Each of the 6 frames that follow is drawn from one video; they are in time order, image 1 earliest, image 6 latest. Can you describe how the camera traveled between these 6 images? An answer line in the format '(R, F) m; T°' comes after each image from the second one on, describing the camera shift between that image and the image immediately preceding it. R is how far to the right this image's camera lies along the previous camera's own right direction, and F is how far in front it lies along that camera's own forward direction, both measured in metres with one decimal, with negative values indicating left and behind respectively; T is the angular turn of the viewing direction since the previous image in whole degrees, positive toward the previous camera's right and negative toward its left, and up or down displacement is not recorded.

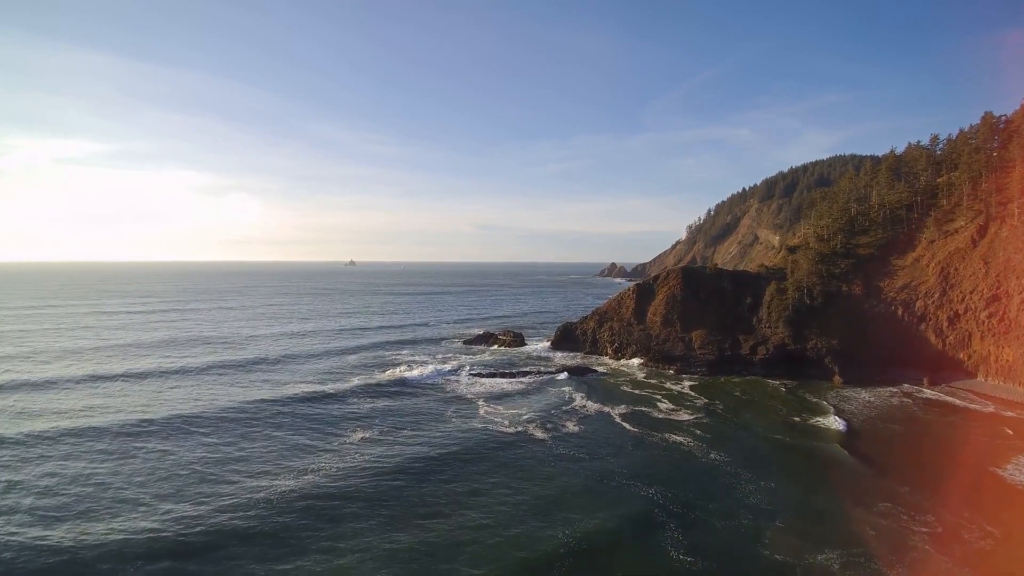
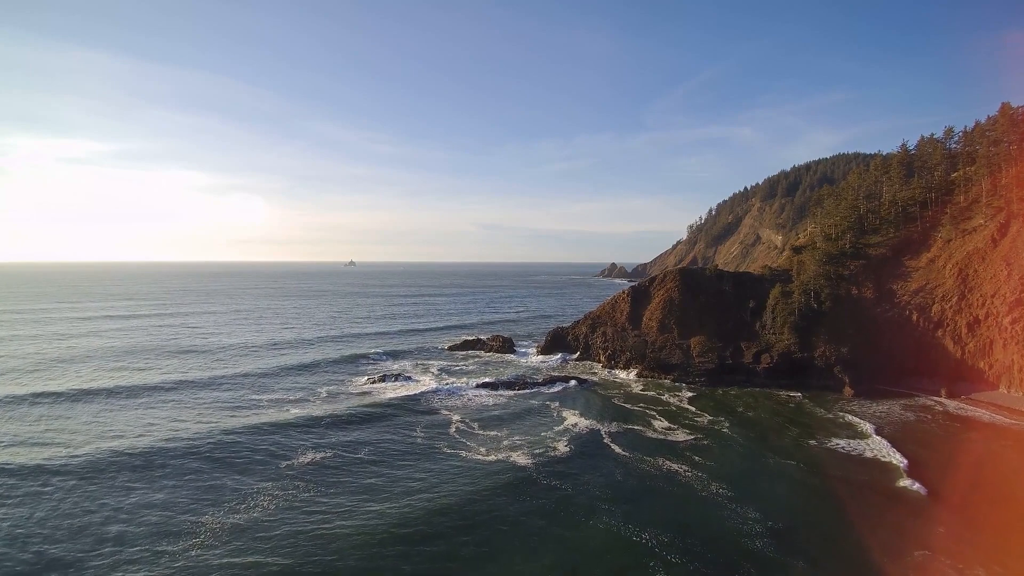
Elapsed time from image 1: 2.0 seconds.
(+1.8, +3.8) m; 0°
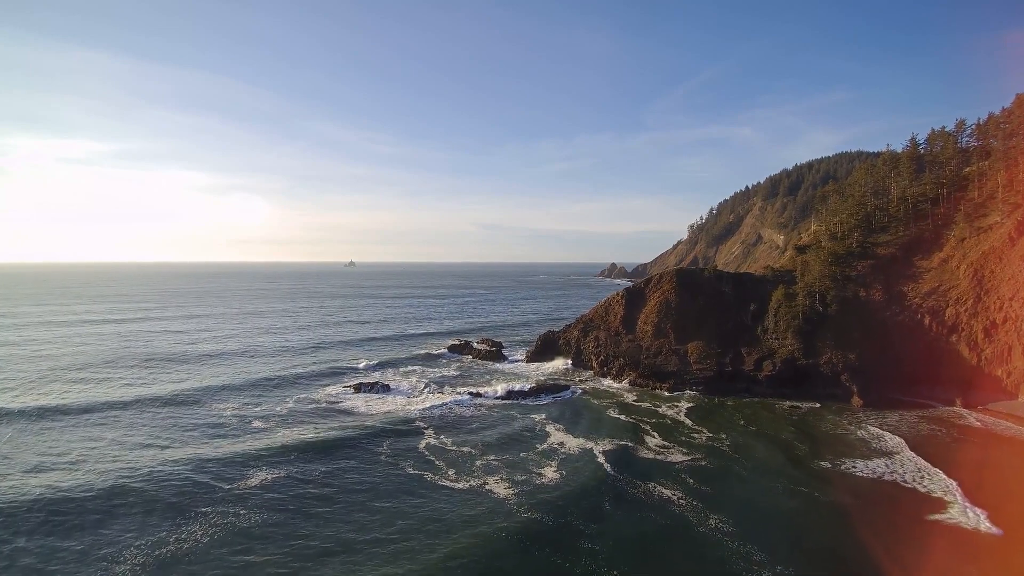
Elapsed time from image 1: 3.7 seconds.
(+1.5, +3.1) m; 0°
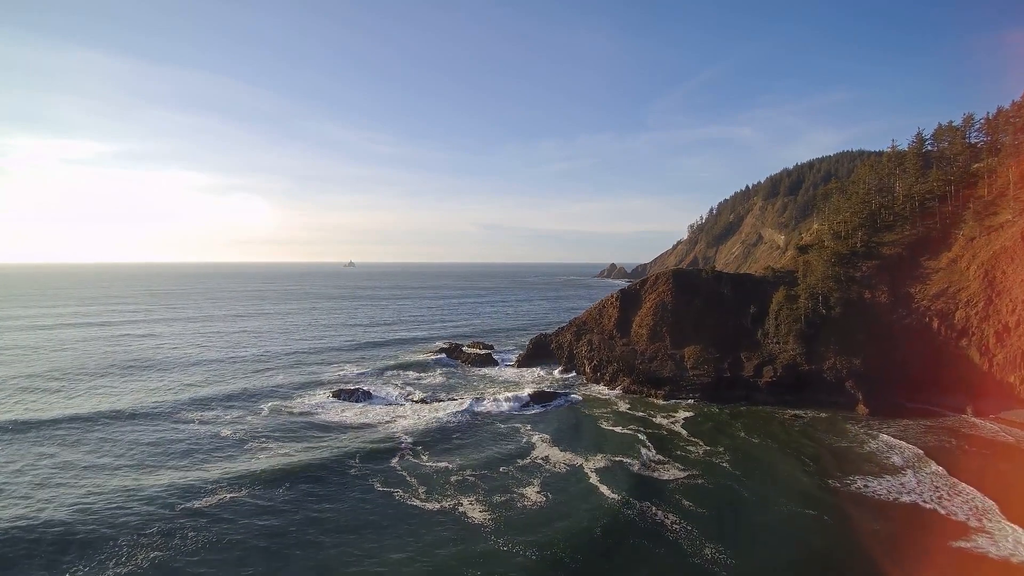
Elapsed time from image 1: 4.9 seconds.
(+1.2, +2.2) m; 0°
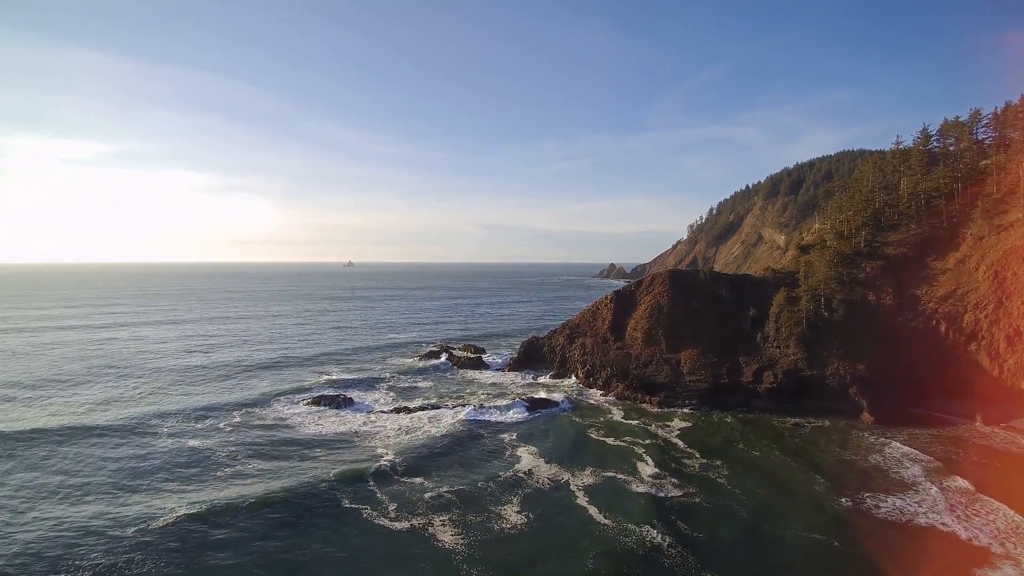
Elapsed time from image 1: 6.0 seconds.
(+1.1, +1.9) m; 0°
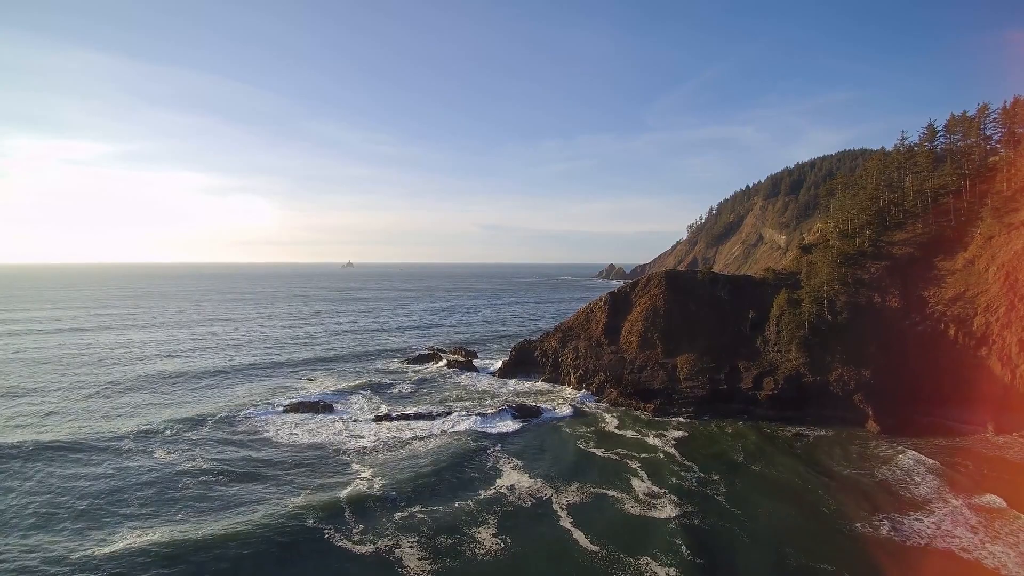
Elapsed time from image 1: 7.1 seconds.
(+1.1, +2.0) m; 0°
